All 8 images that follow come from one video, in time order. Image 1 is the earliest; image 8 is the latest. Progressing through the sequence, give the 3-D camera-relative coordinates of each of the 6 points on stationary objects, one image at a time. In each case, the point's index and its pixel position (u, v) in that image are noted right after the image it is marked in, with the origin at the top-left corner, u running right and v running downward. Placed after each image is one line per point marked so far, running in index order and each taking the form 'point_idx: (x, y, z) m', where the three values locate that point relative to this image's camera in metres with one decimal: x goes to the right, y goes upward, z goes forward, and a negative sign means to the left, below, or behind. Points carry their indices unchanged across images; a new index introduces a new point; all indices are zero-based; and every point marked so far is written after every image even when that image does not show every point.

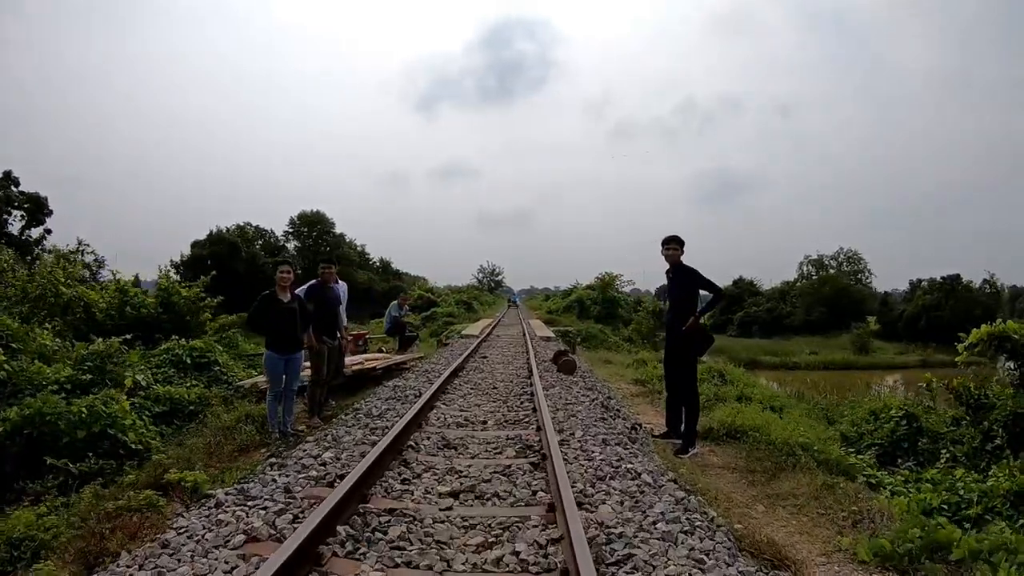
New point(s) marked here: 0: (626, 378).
0: (+2.0, -1.6, +10.4) m
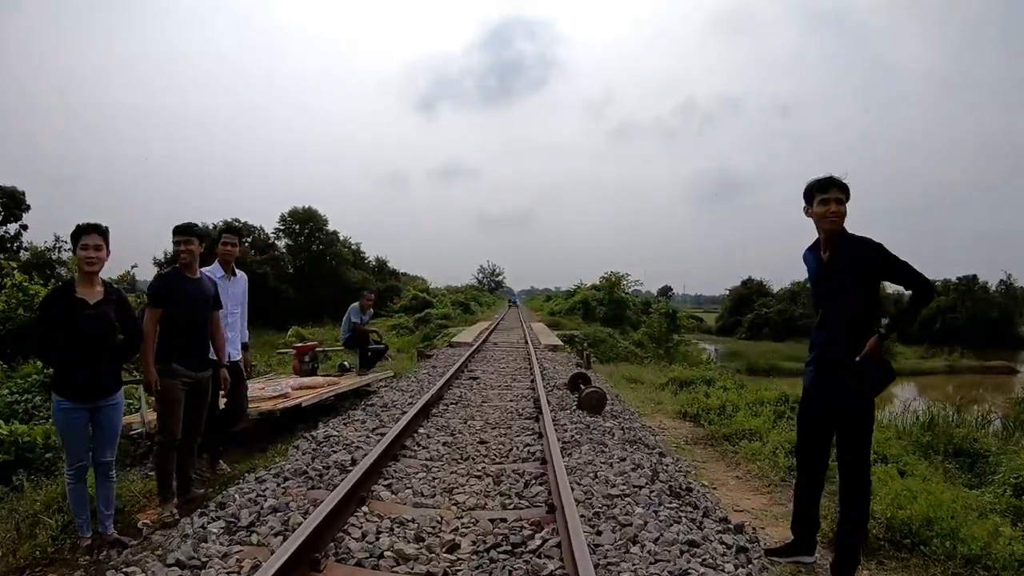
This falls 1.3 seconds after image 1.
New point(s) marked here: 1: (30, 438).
0: (+2.0, -1.5, +7.6) m
1: (-5.1, -1.6, +6.3) m
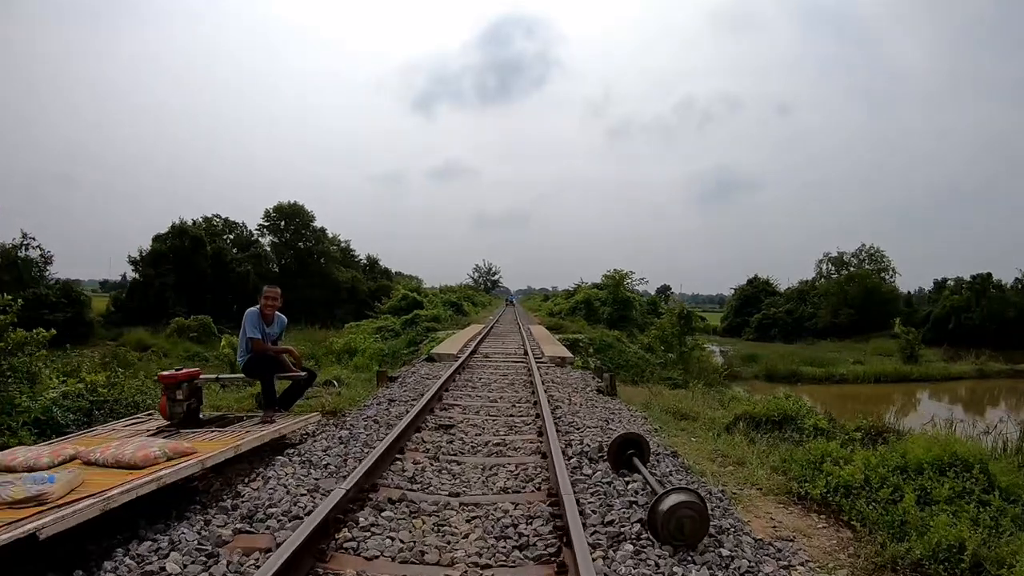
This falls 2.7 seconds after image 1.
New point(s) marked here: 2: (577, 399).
0: (+1.9, -1.5, +4.8) m
1: (-5.1, -1.5, +3.4) m
2: (+0.7, -1.2, +6.7) m
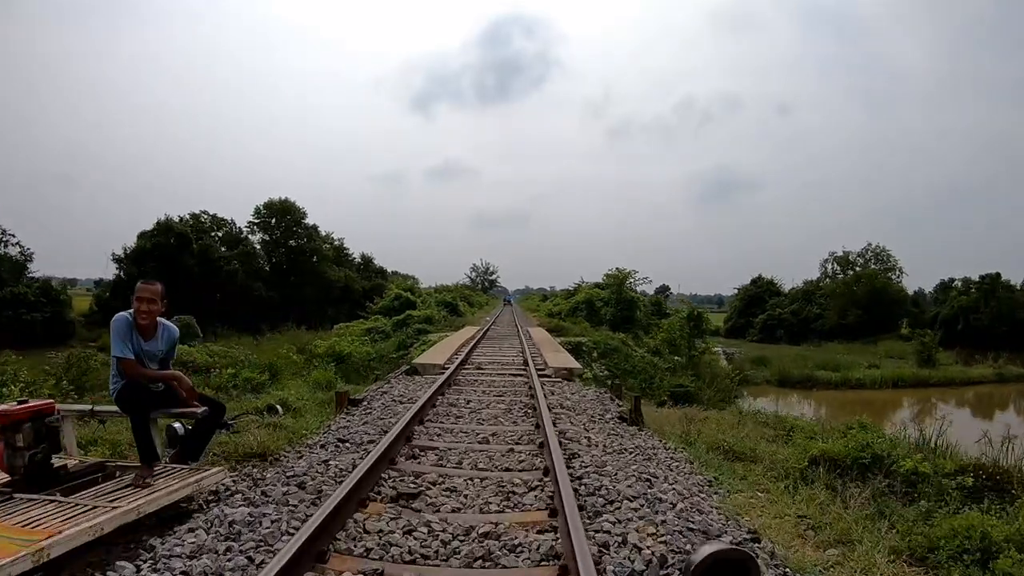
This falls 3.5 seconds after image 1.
0: (+1.9, -1.4, +3.1) m
1: (-5.1, -1.5, +1.7) m
2: (+0.7, -1.2, +5.0) m
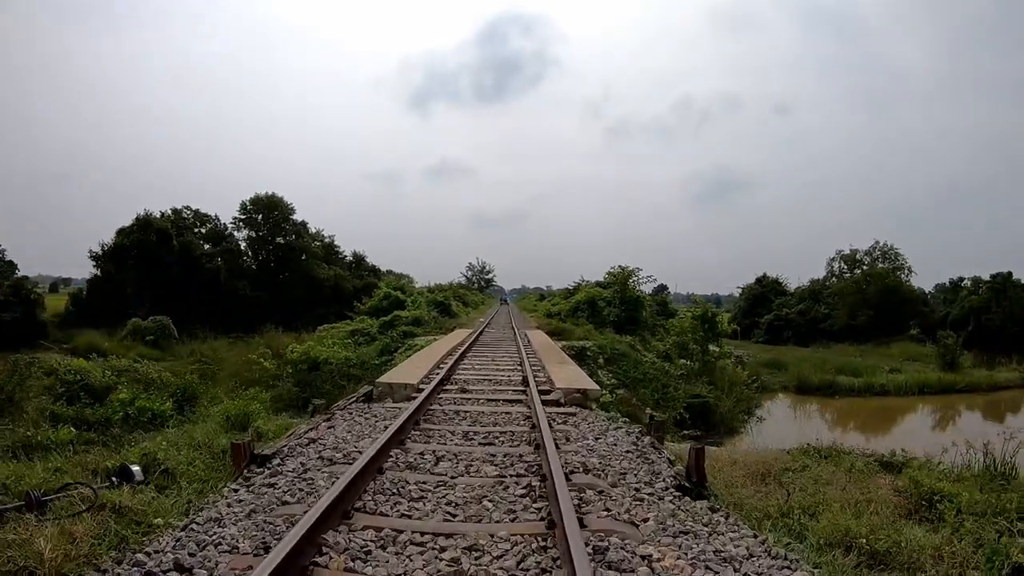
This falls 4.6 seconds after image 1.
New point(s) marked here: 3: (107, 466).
0: (+1.9, -1.4, +1.0) m
1: (-5.2, -1.5, -0.4) m
2: (+0.7, -1.2, +2.9) m
3: (-2.8, -1.2, +4.1) m
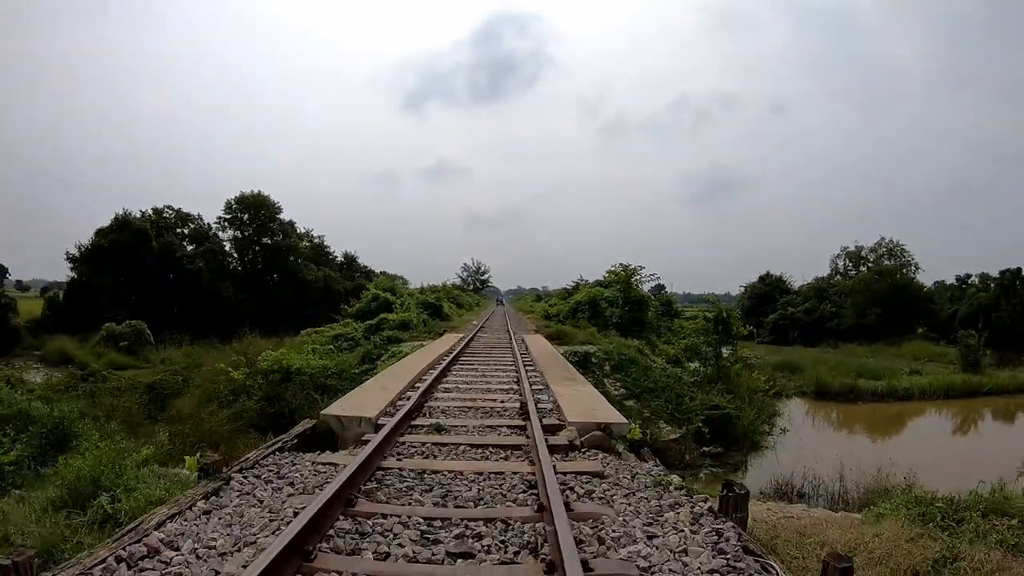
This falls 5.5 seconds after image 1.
0: (+1.9, -1.3, -0.8) m
1: (-5.2, -1.5, -2.2) m
2: (+0.6, -1.1, +1.1) m
3: (-2.8, -1.2, +2.3) m
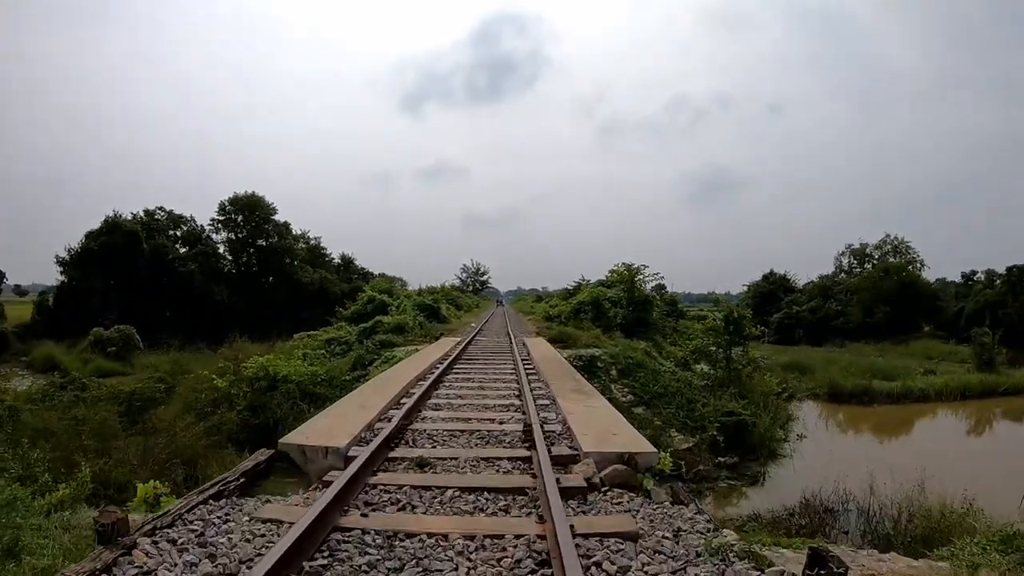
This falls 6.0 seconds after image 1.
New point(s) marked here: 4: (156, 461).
0: (+1.9, -1.3, -1.7) m
1: (-5.1, -1.5, -3.1) m
2: (+0.7, -1.1, +0.2) m
3: (-2.8, -1.2, +1.3) m
4: (-5.9, -2.8, +9.9) m
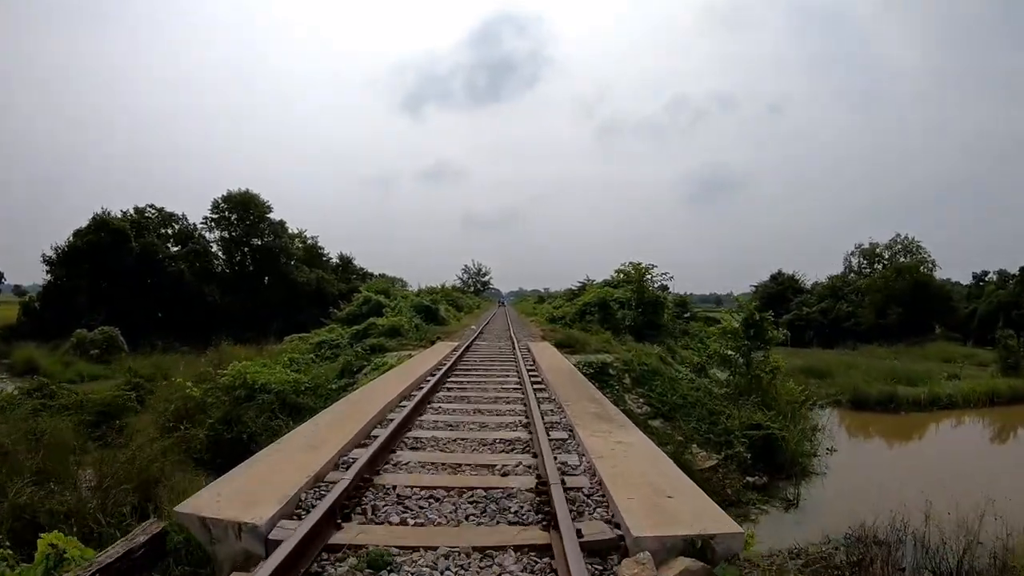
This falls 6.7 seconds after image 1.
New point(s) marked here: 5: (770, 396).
0: (+1.9, -1.3, -3.0) m
1: (-5.1, -1.4, -4.5) m
2: (+0.7, -1.1, -1.1) m
3: (-2.7, -1.2, 0.0) m
4: (-5.8, -2.8, +8.5) m
5: (+6.8, -2.9, +15.8) m
